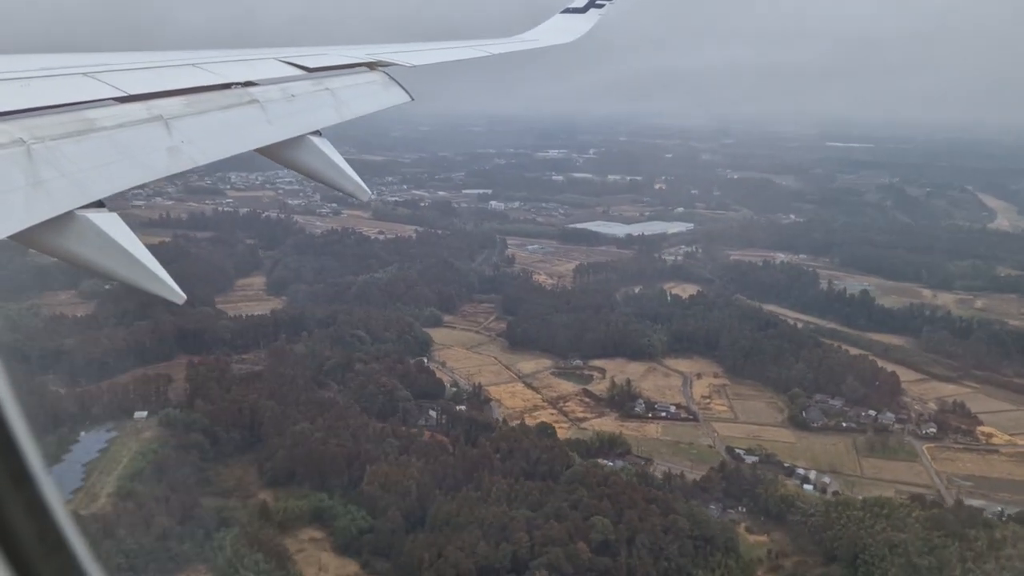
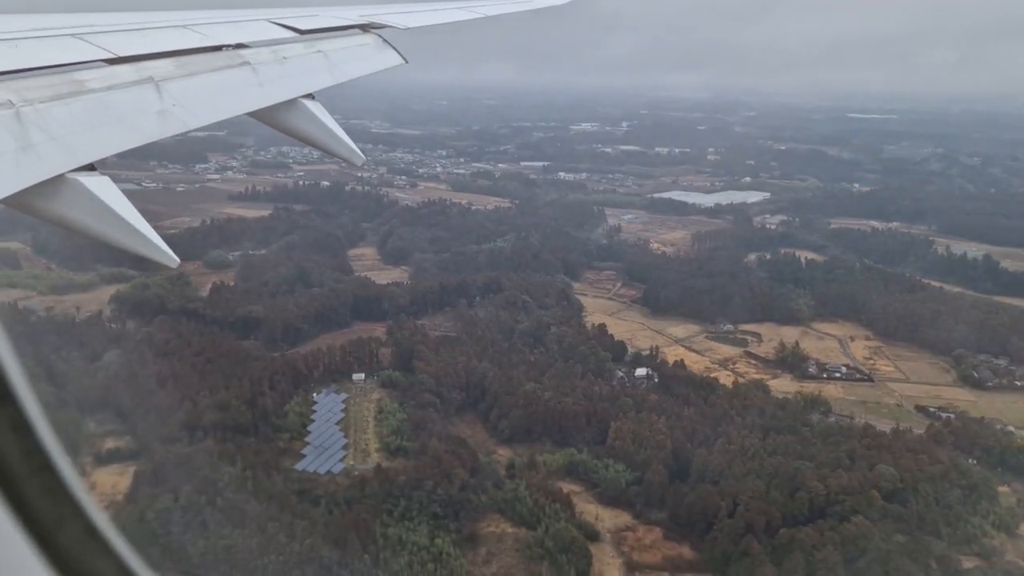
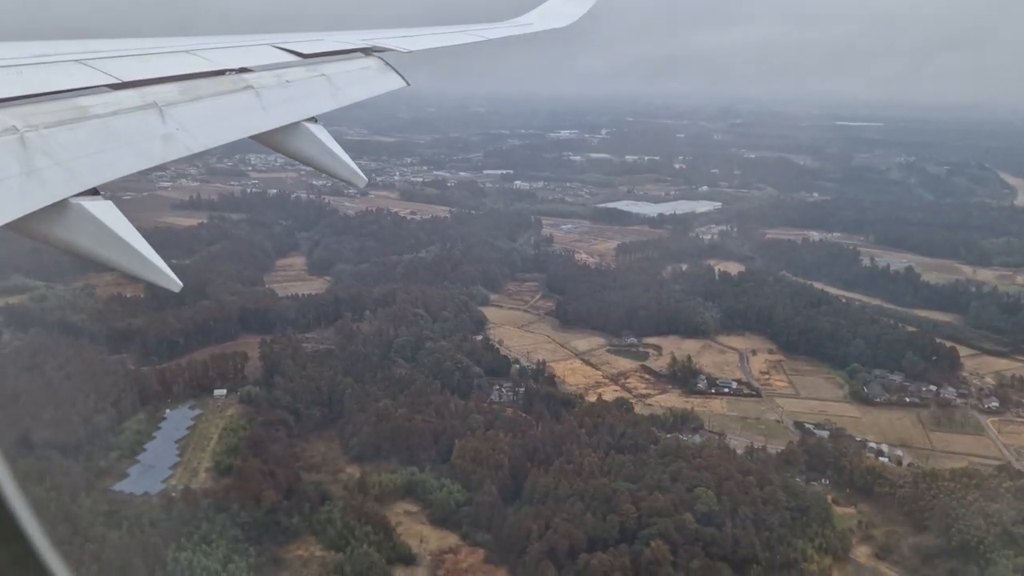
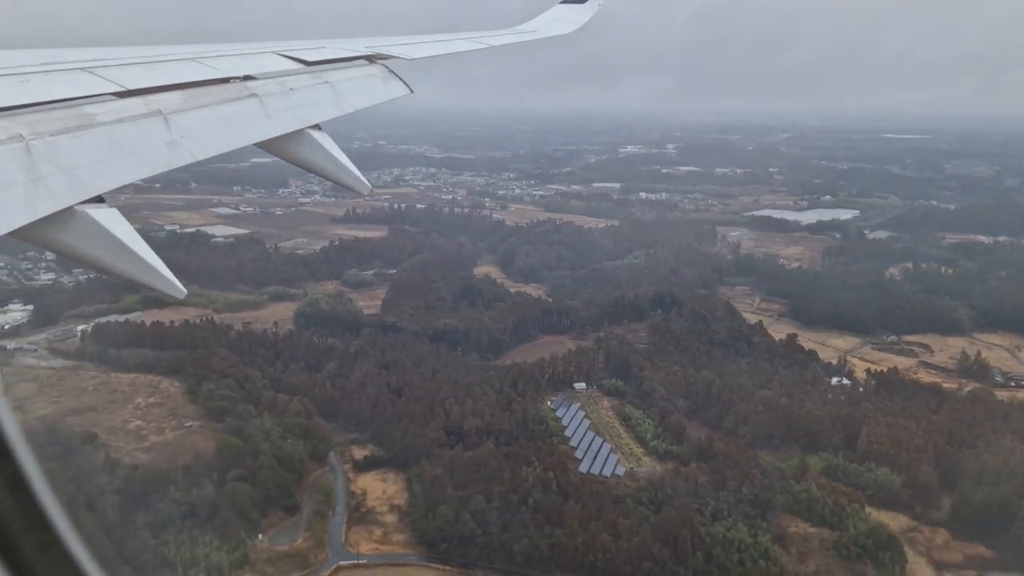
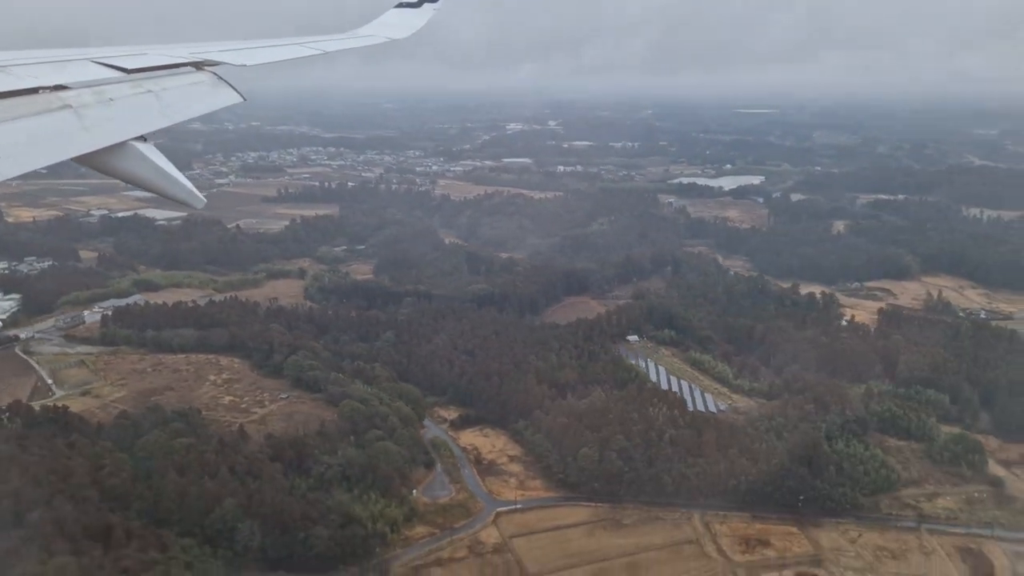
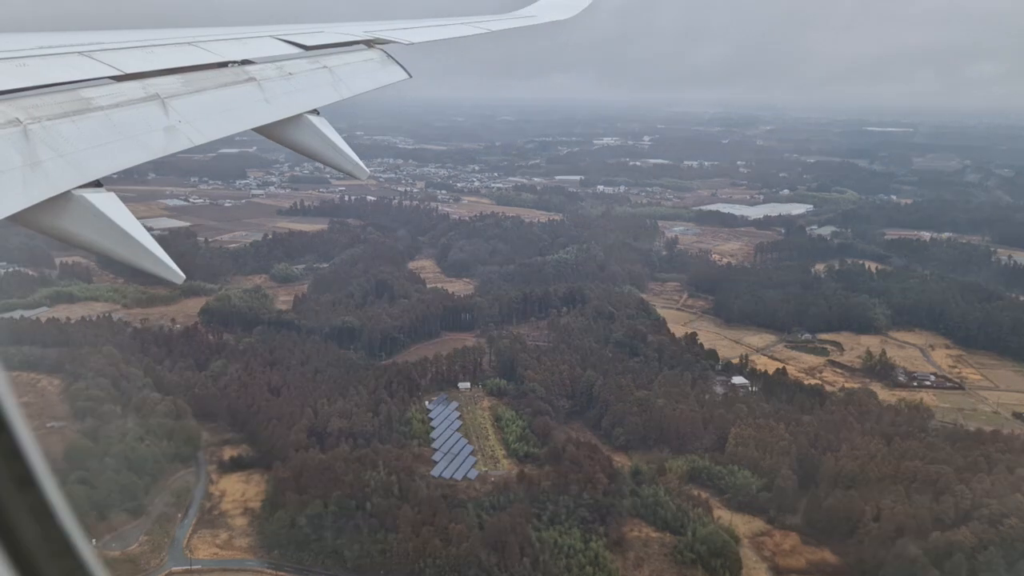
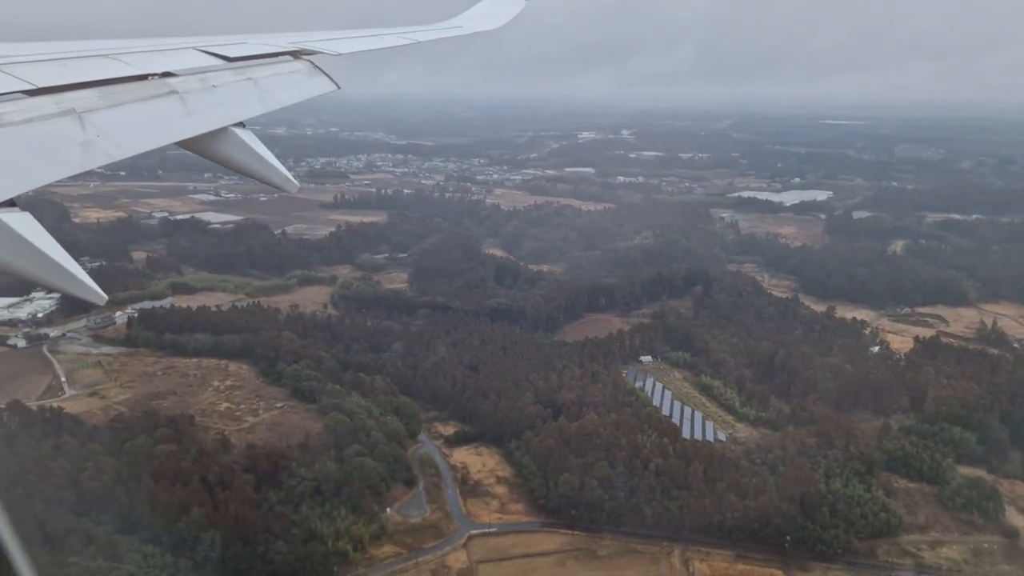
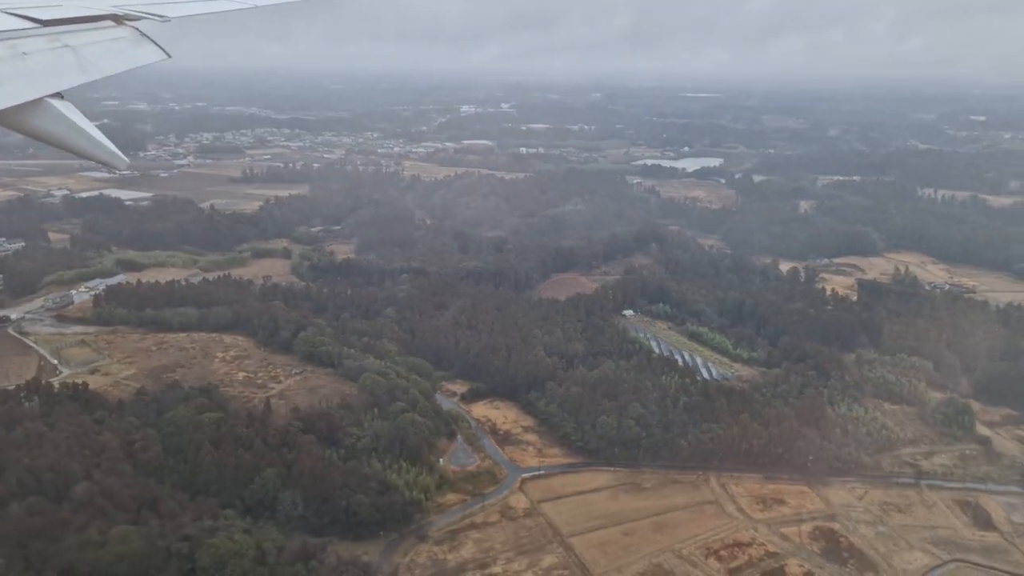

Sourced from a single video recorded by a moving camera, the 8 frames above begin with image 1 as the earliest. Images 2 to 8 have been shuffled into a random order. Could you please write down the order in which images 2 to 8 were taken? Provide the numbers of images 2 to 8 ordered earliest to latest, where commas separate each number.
3, 2, 6, 4, 7, 5, 8
